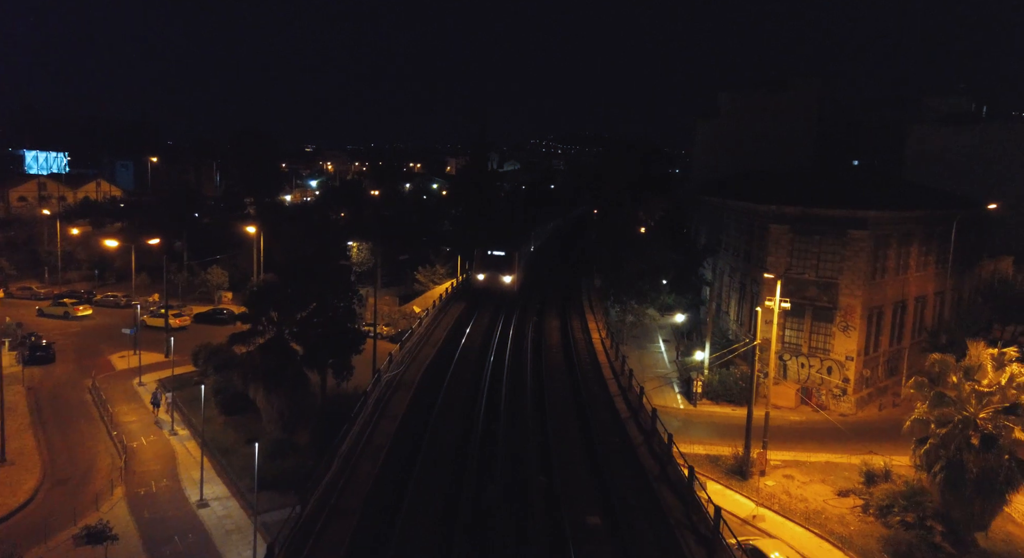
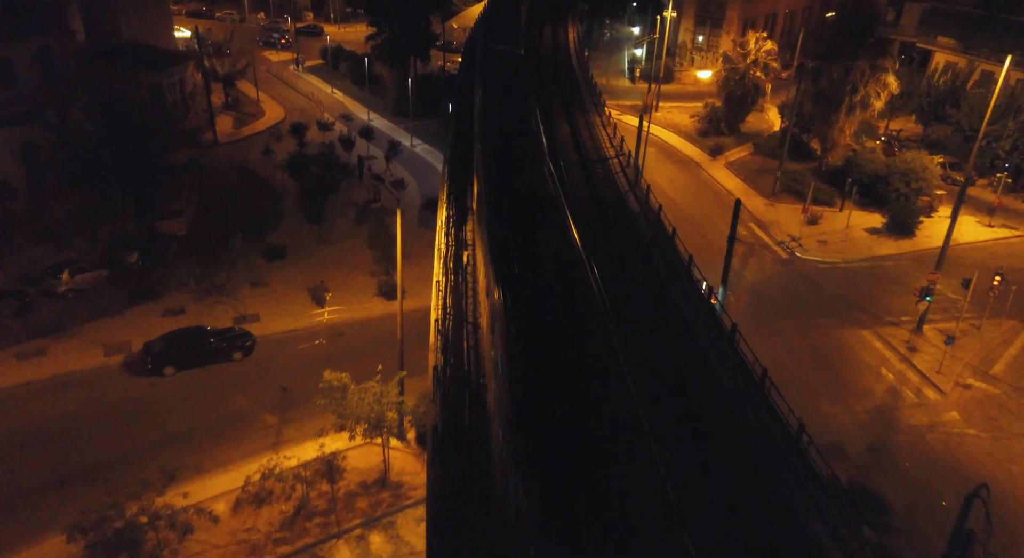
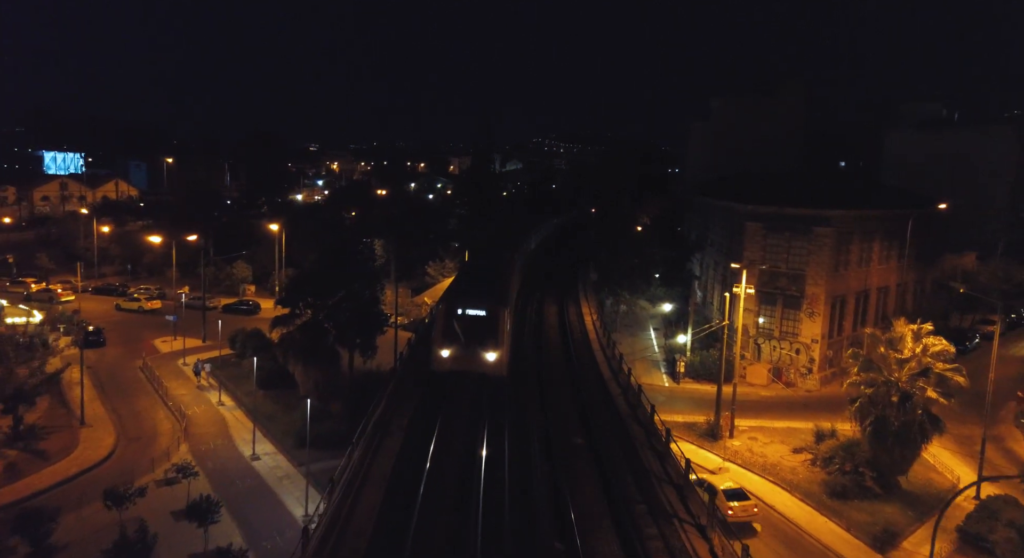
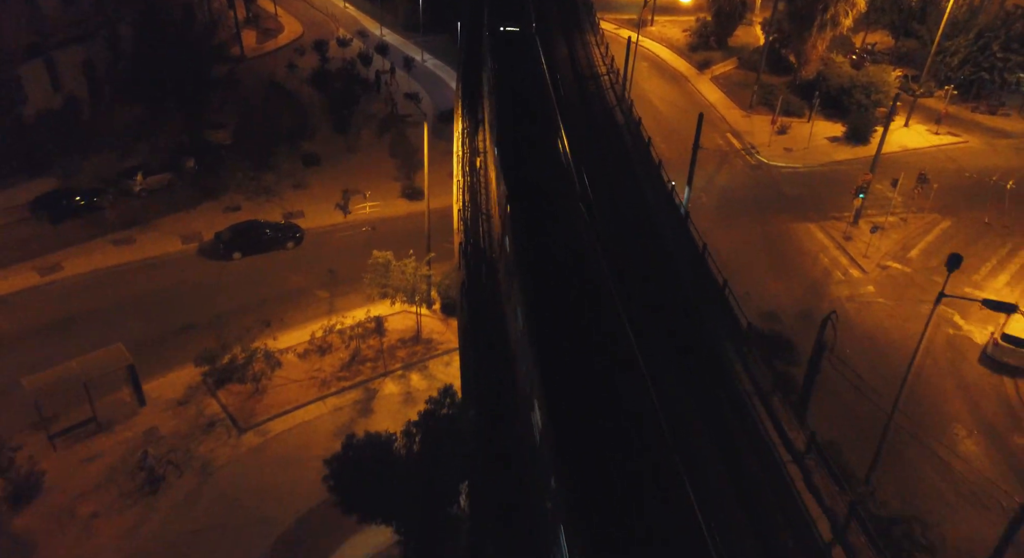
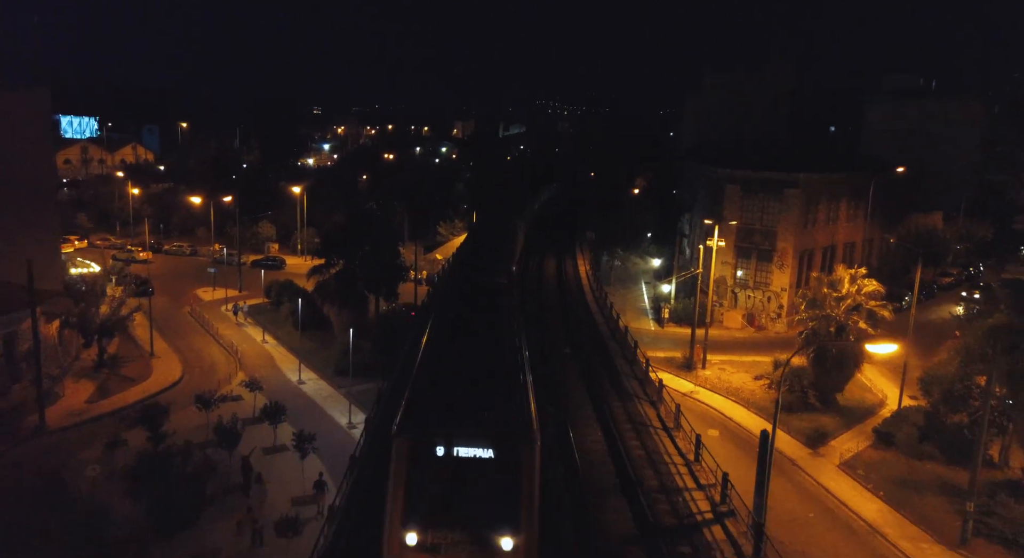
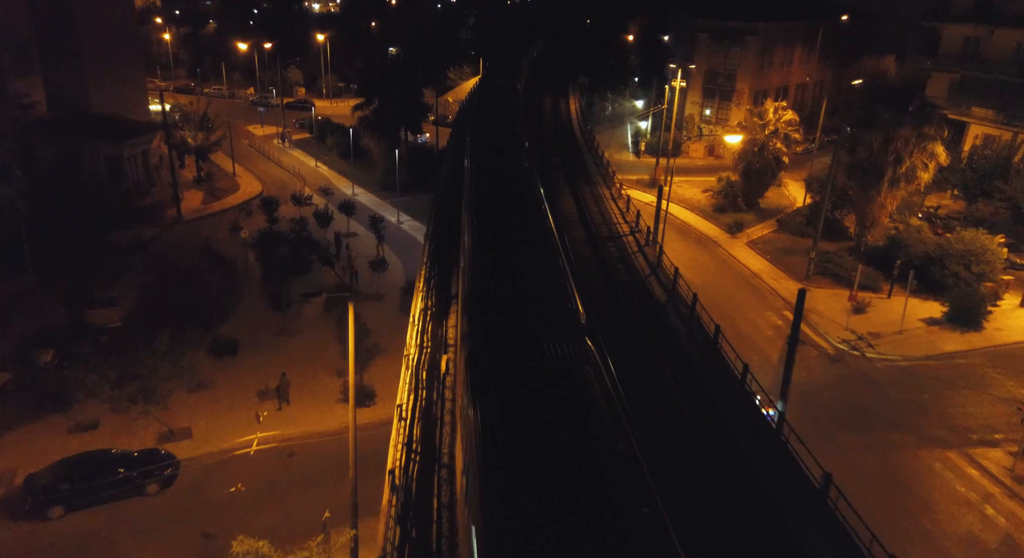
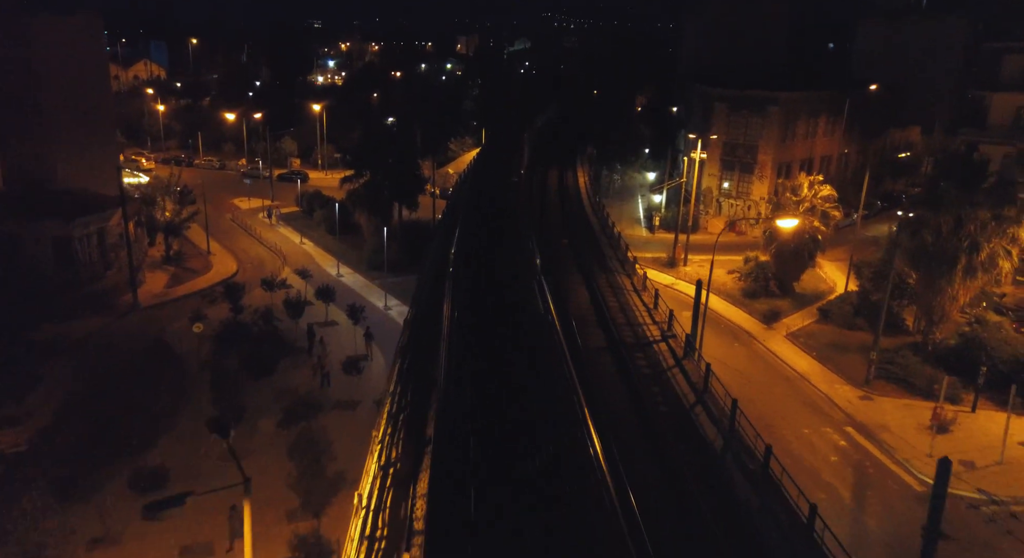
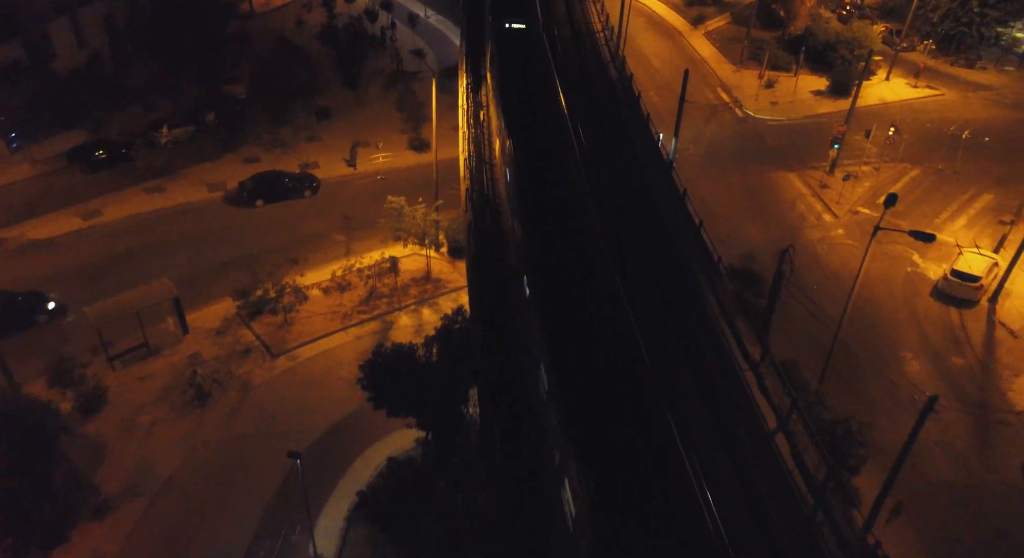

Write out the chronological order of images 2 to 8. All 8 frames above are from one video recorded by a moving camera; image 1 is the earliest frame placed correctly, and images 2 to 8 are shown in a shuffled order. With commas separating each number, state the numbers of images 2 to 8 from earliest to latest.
3, 5, 7, 6, 2, 4, 8
